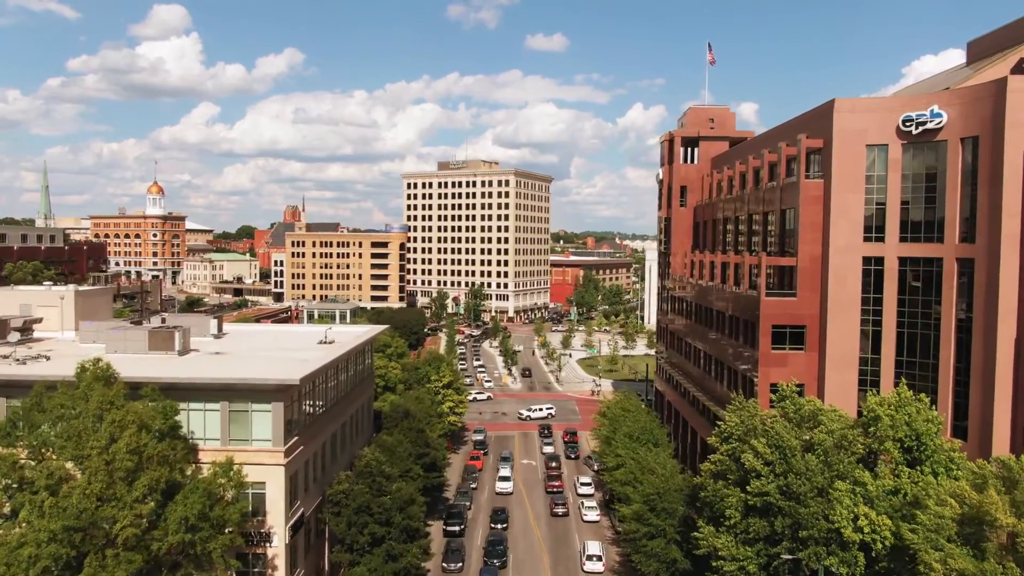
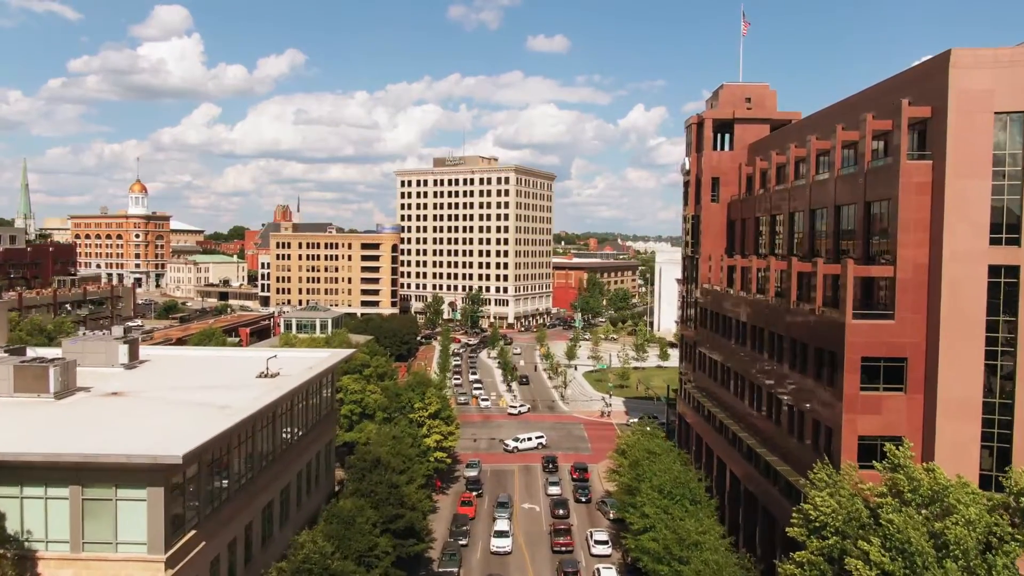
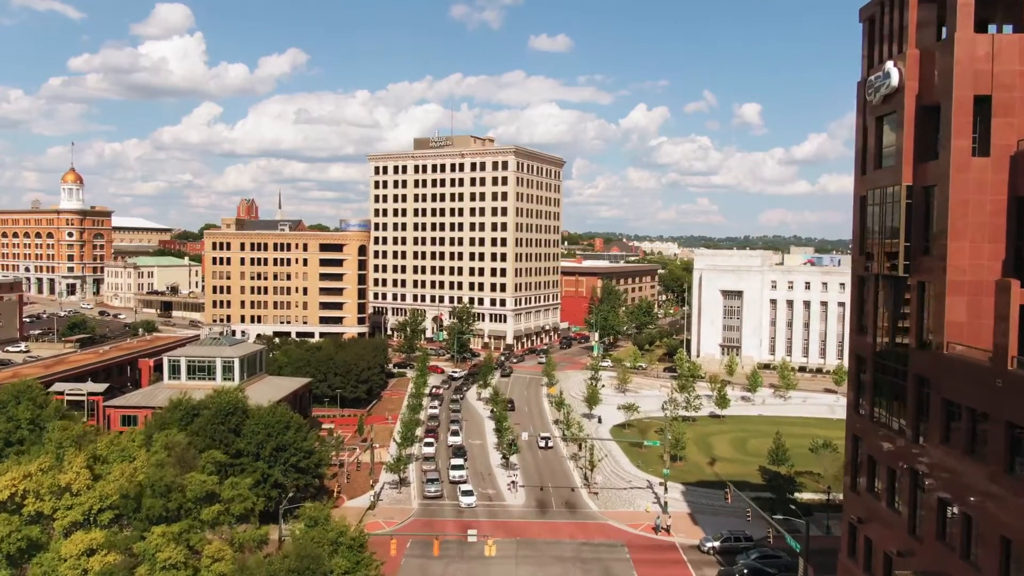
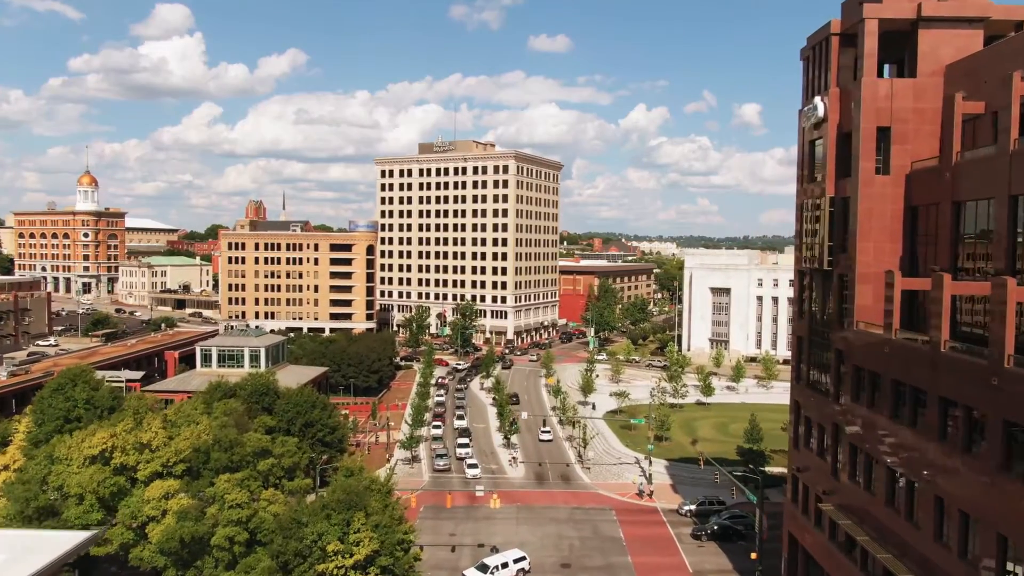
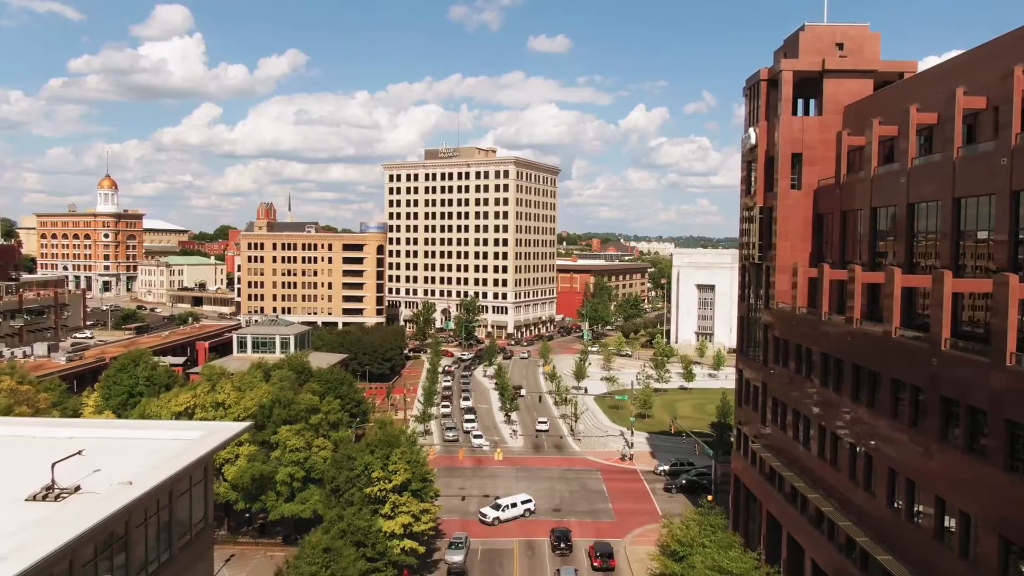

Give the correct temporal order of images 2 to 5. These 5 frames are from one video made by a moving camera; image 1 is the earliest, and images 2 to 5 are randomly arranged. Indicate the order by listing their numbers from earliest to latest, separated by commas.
2, 5, 4, 3
